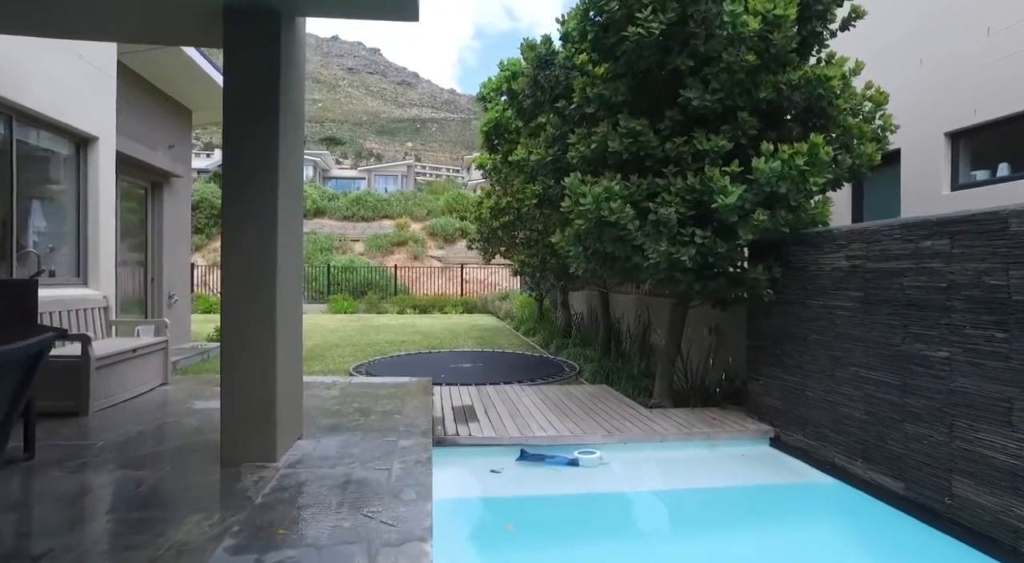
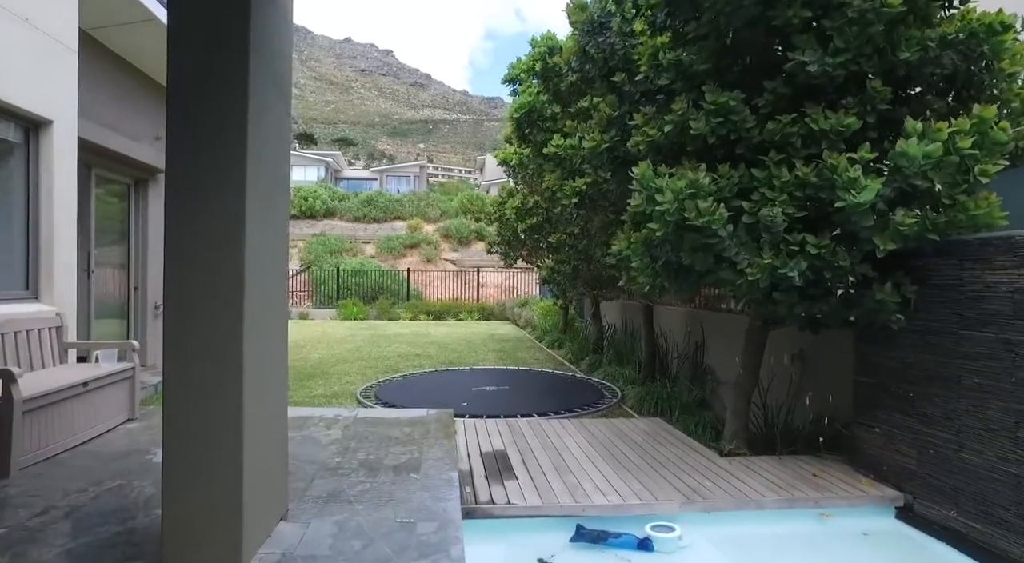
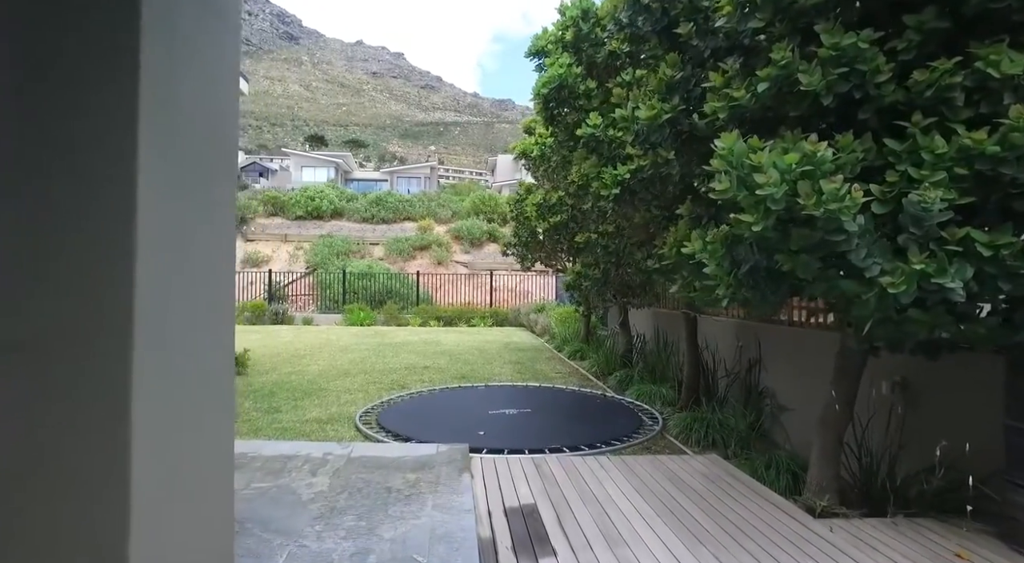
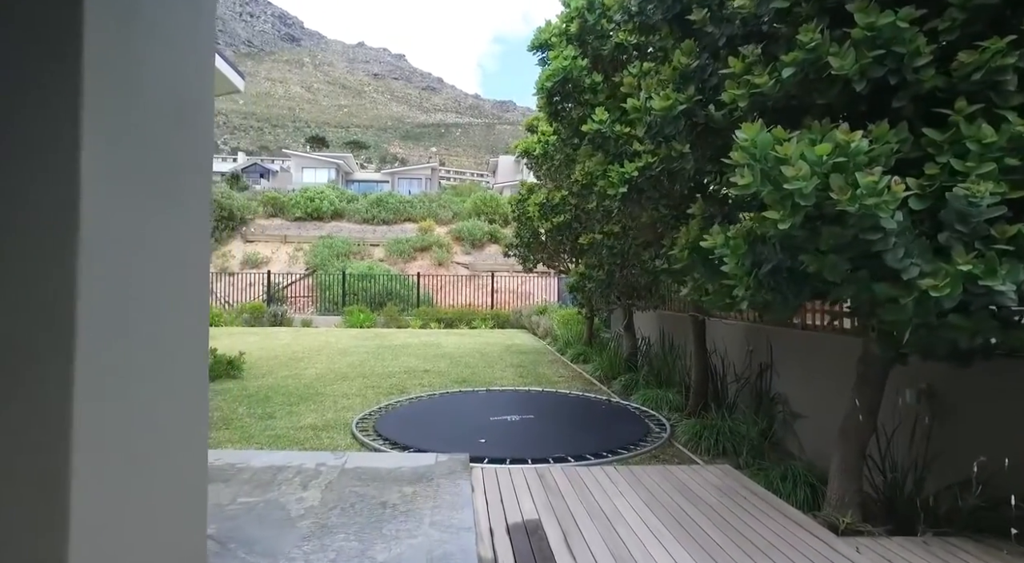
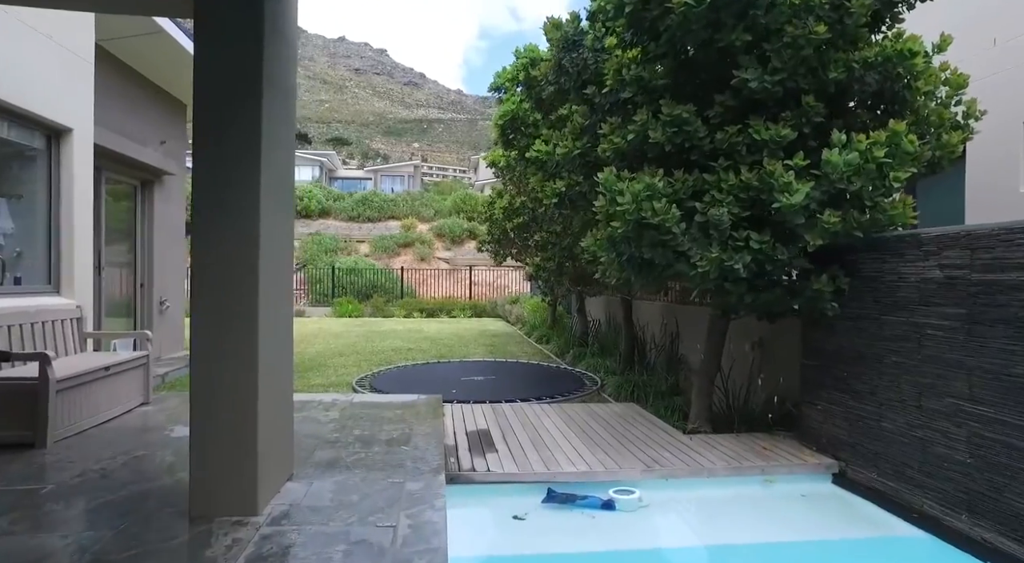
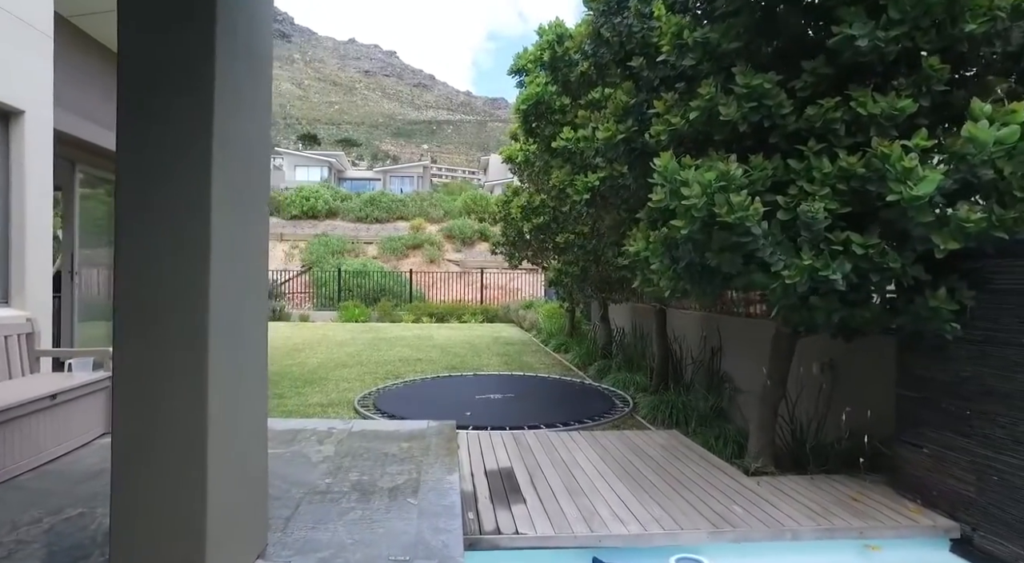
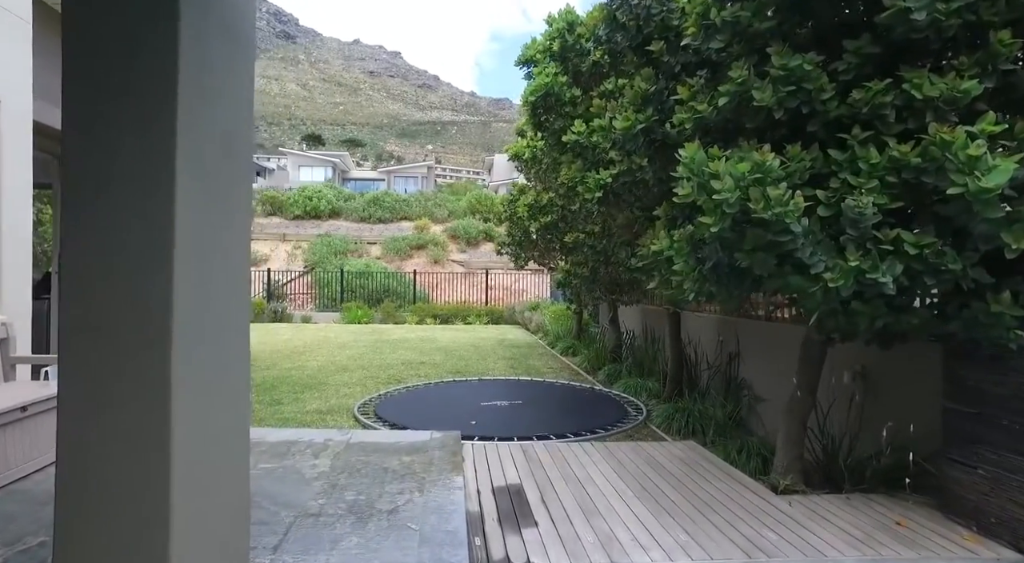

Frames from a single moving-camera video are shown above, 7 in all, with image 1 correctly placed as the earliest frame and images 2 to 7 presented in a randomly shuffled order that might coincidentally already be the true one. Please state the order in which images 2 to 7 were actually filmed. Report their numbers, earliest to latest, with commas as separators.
5, 2, 6, 7, 3, 4
